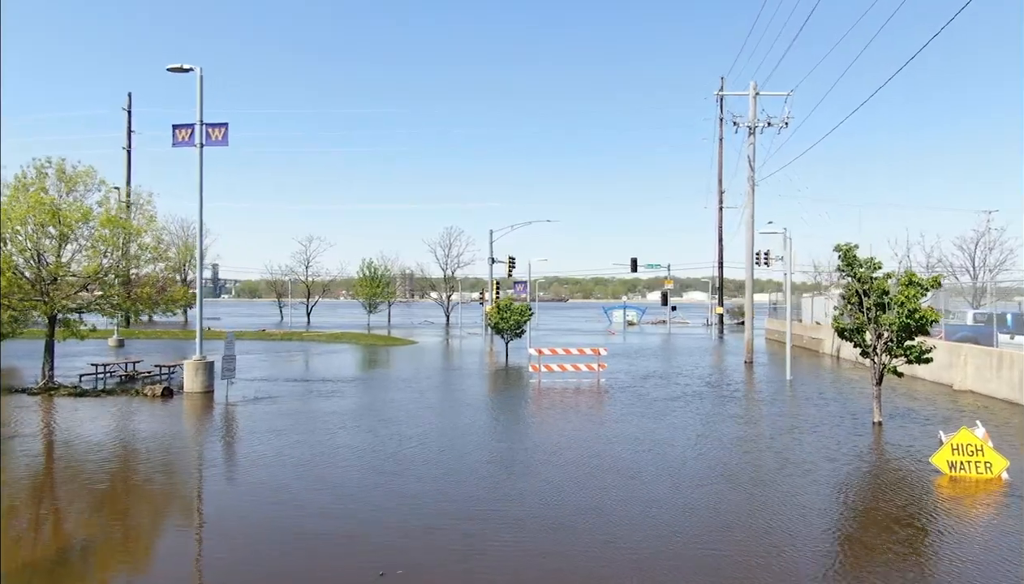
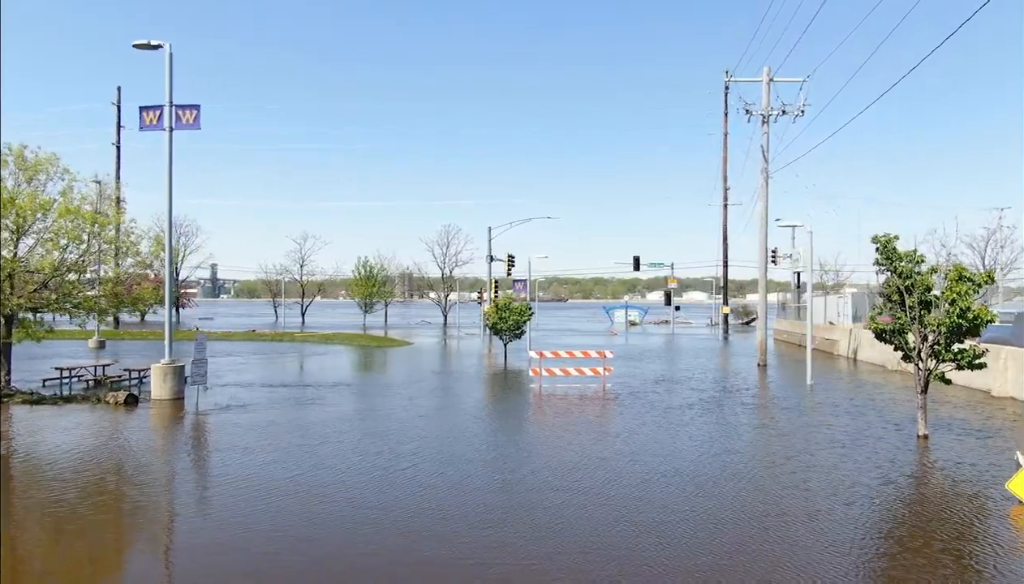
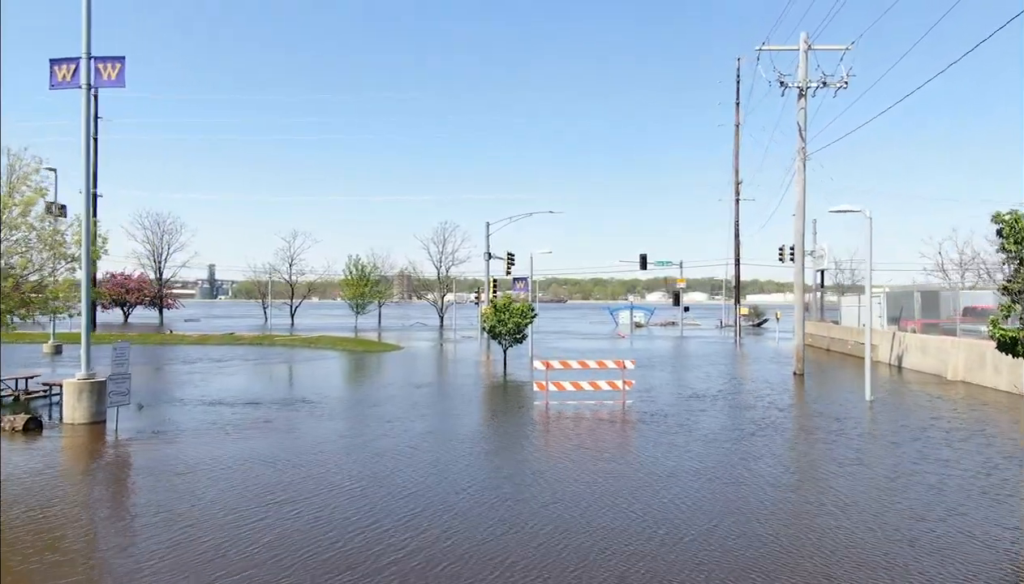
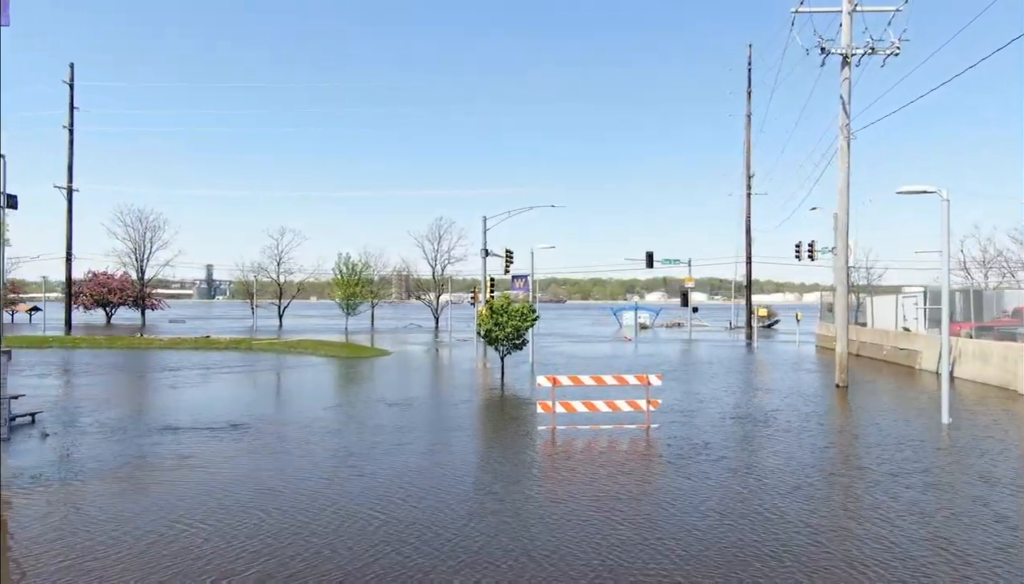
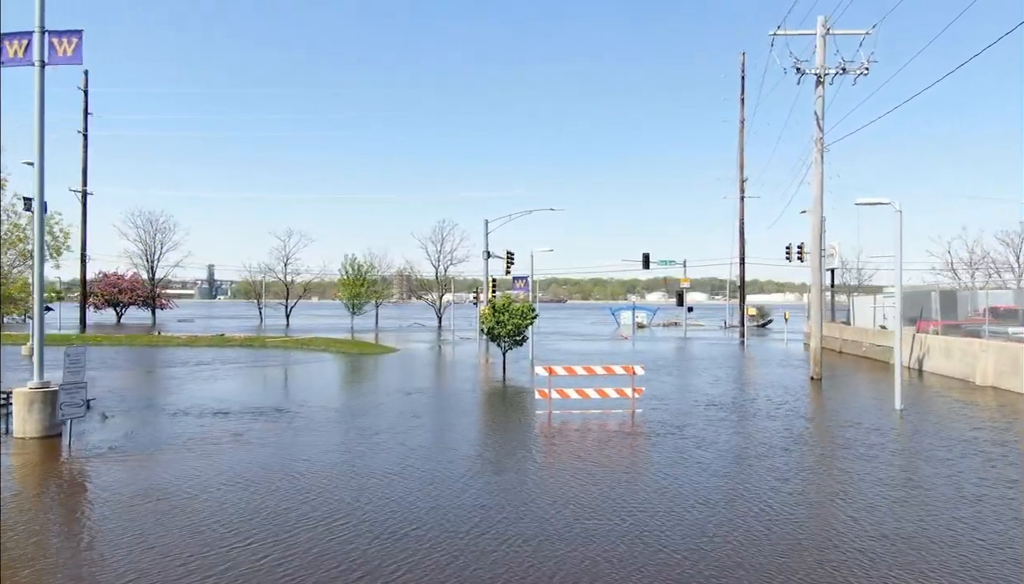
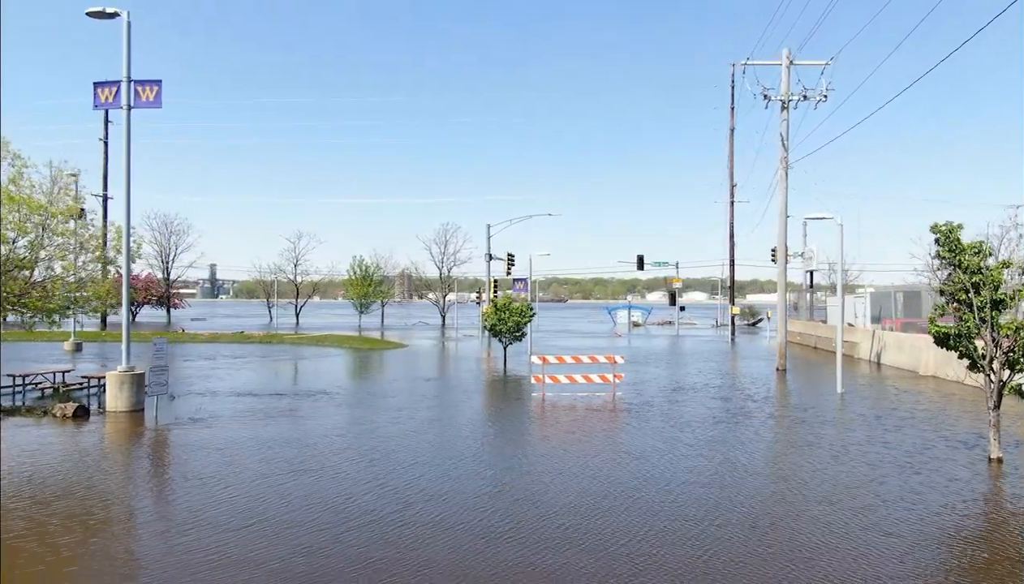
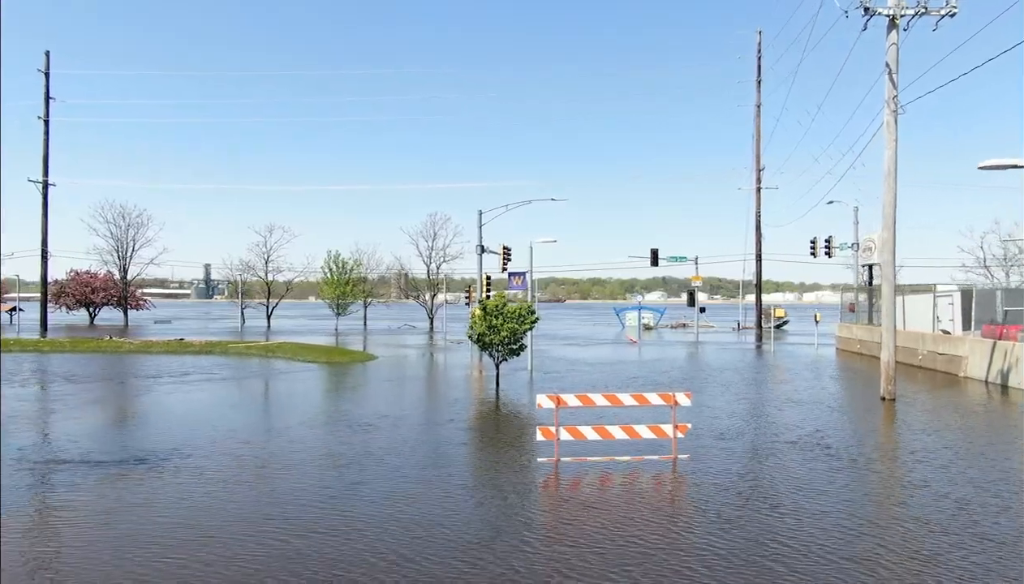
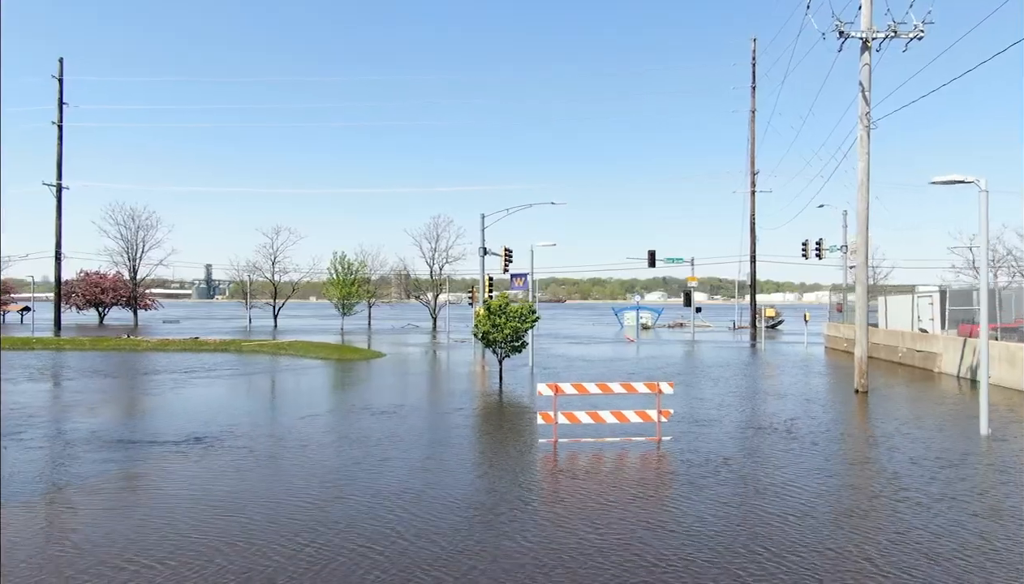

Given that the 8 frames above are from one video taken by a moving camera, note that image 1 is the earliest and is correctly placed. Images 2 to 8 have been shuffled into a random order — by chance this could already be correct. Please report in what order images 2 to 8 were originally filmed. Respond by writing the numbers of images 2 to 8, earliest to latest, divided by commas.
2, 6, 3, 5, 4, 8, 7
